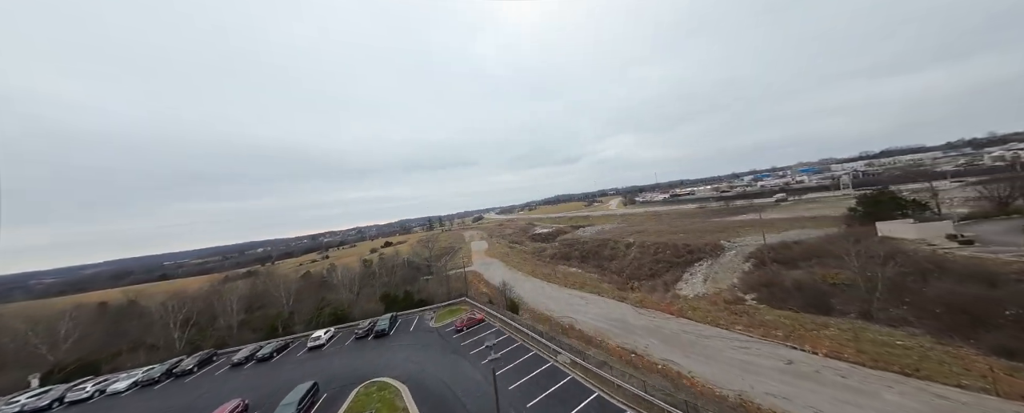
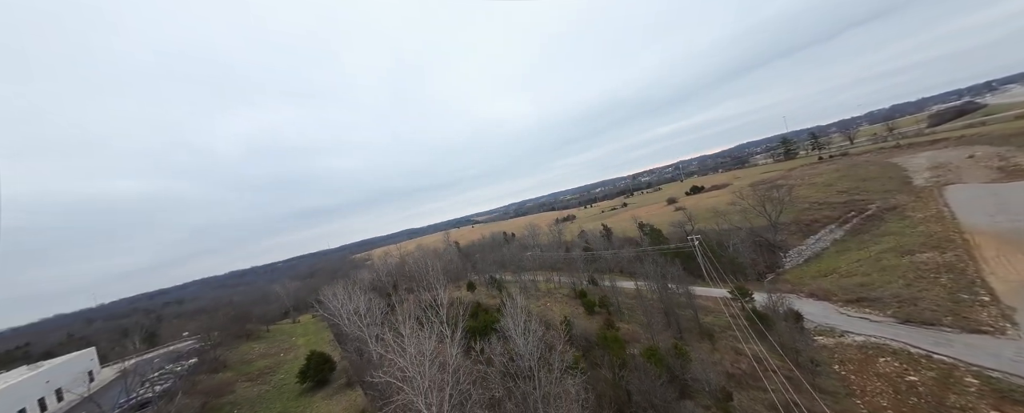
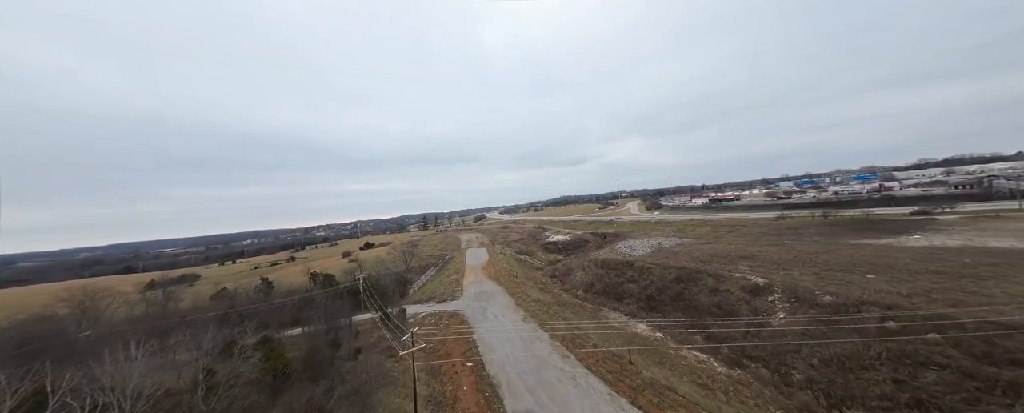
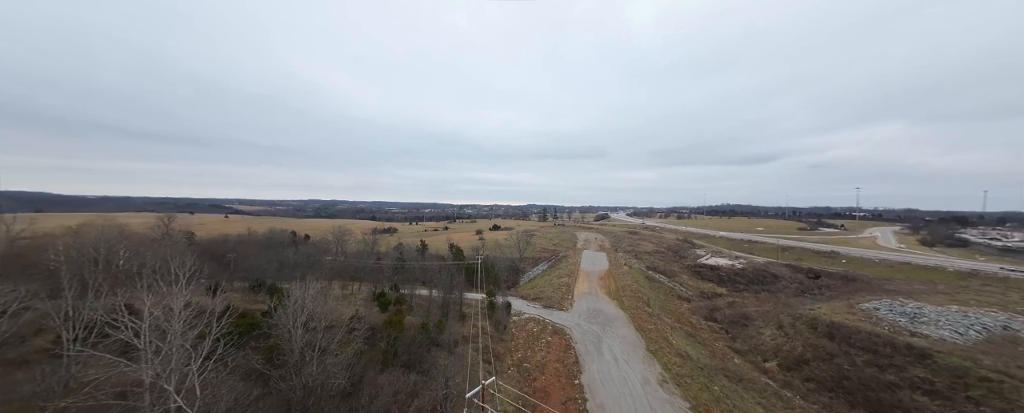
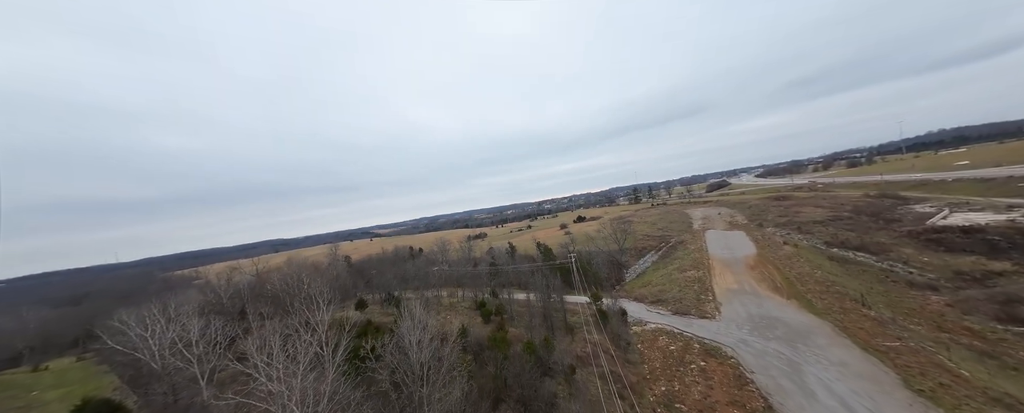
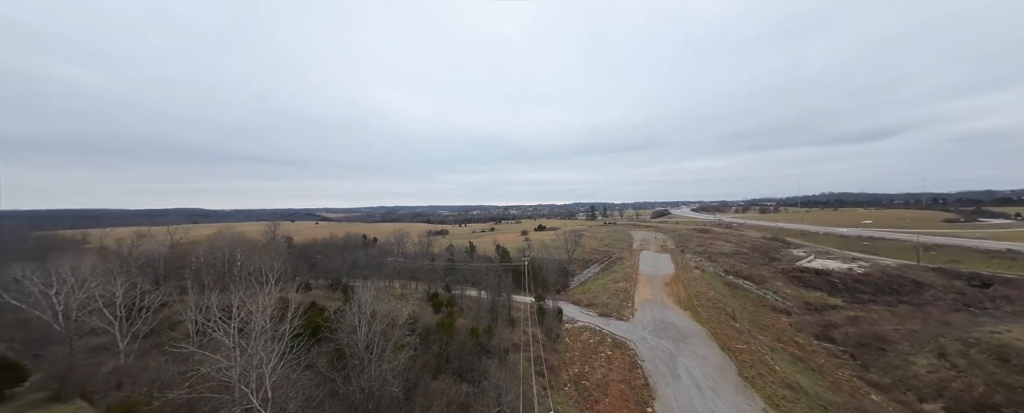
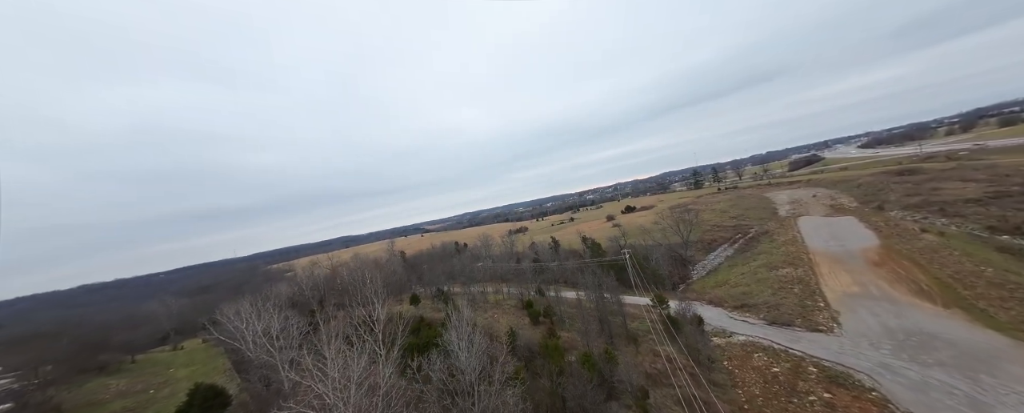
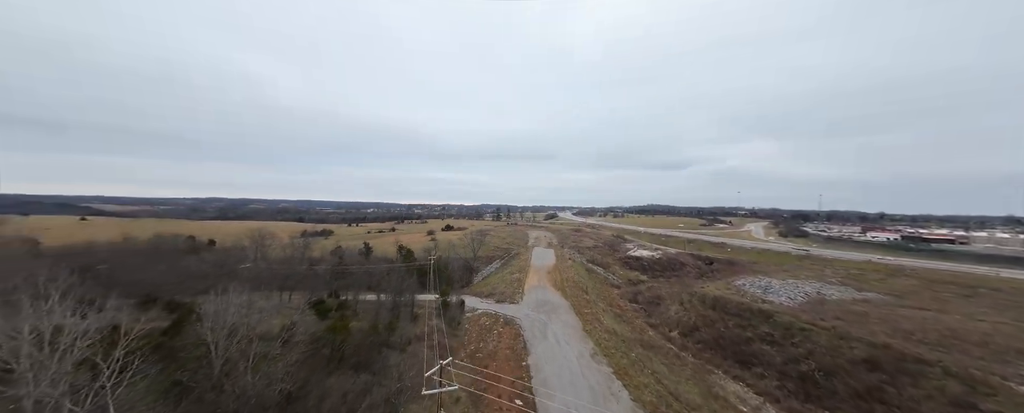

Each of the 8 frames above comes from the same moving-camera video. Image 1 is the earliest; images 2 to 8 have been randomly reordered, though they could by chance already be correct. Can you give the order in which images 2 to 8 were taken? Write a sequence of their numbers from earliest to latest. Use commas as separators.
3, 8, 4, 6, 5, 7, 2
